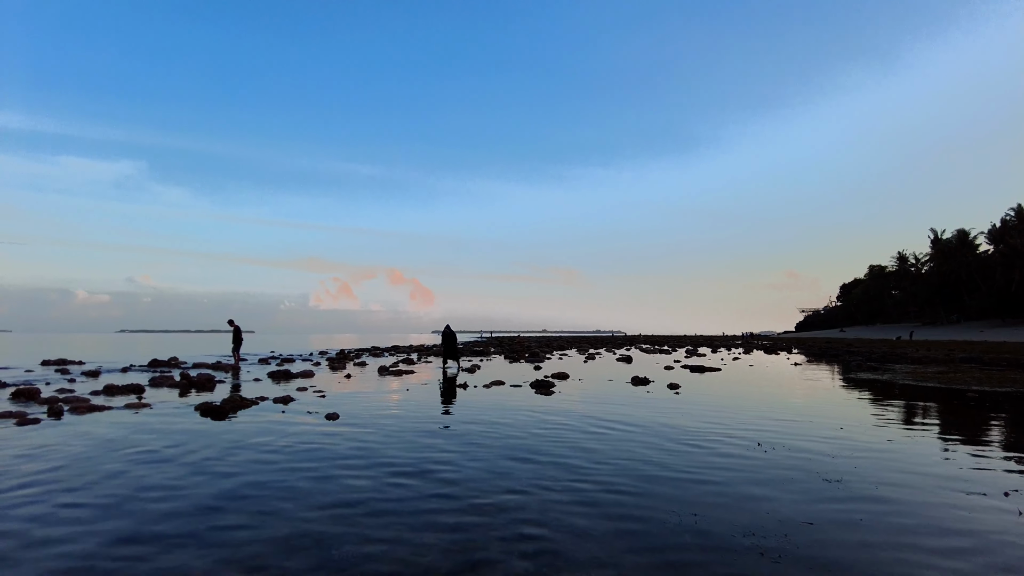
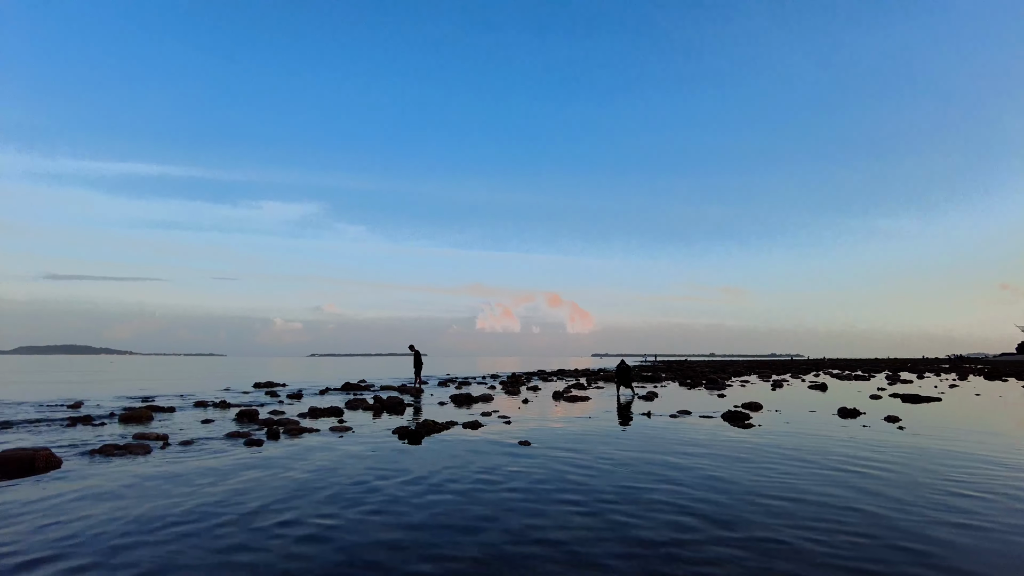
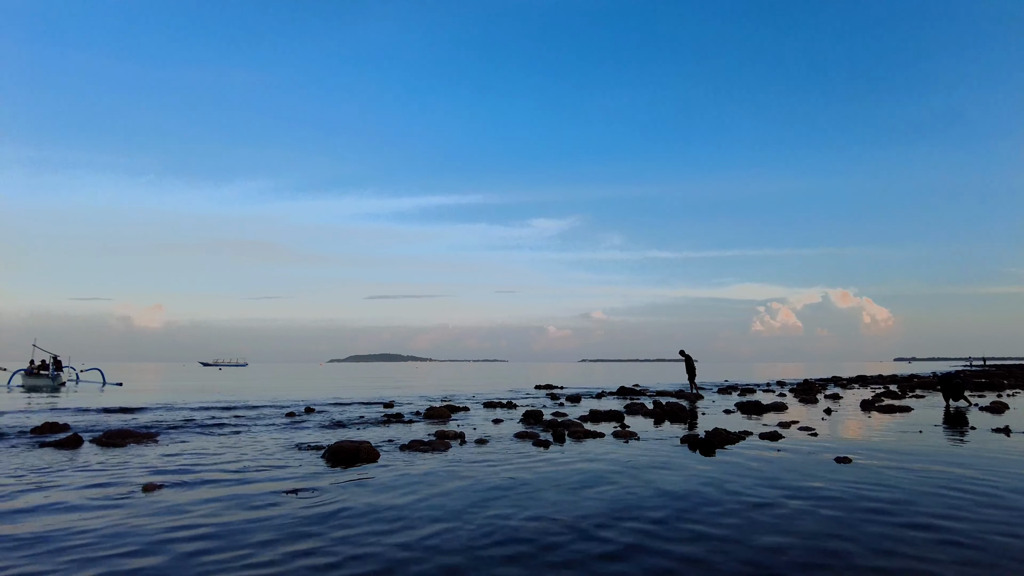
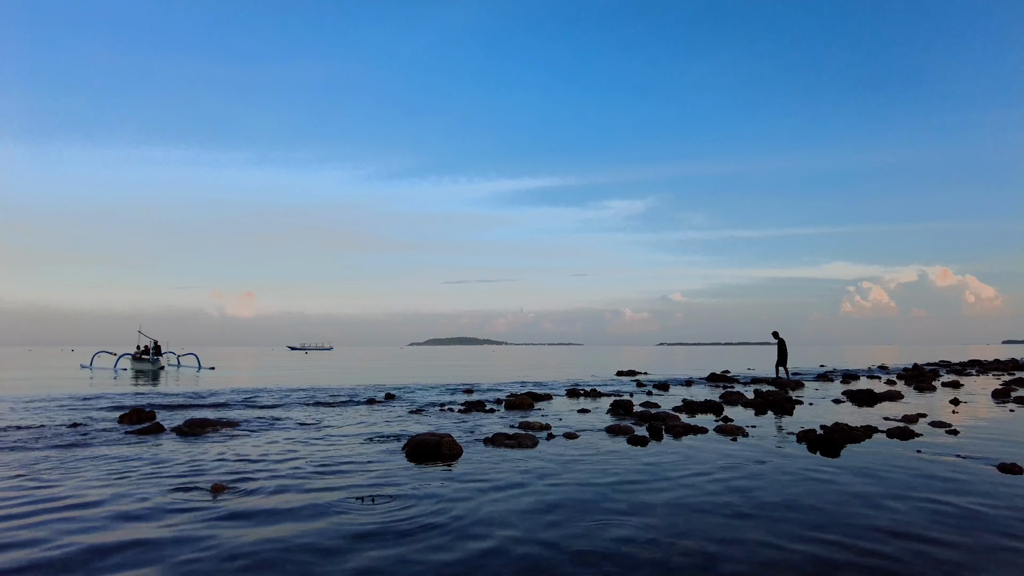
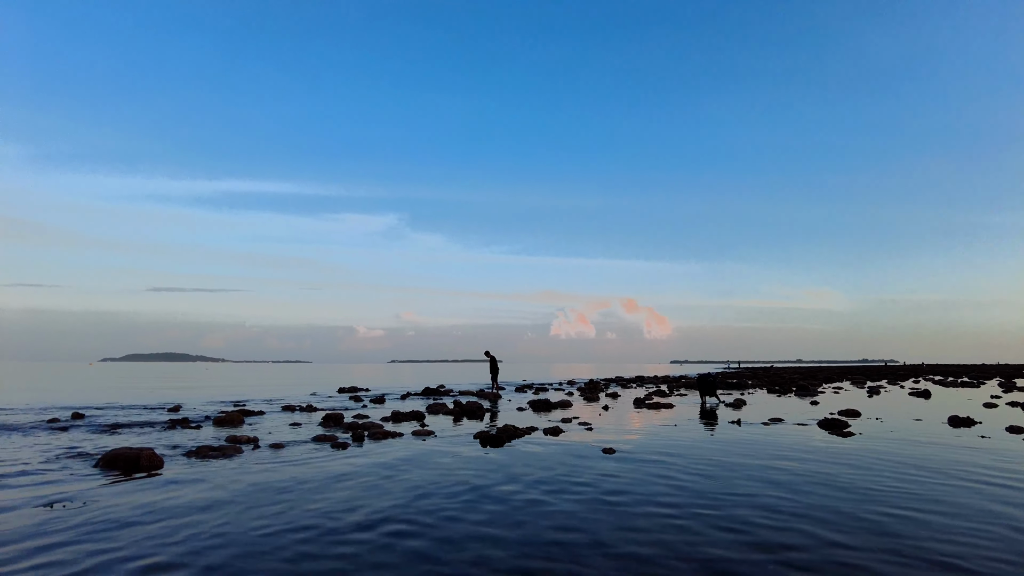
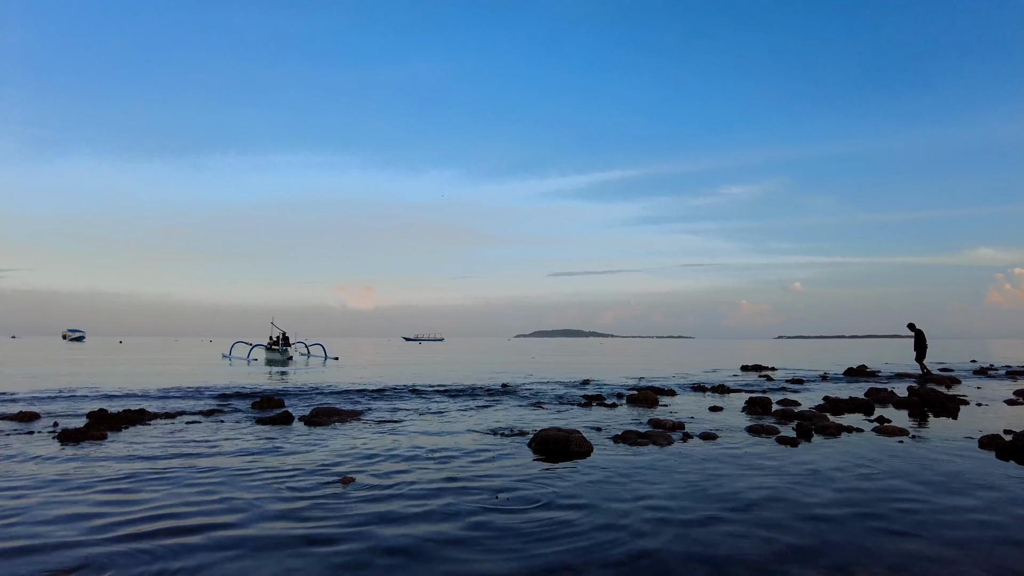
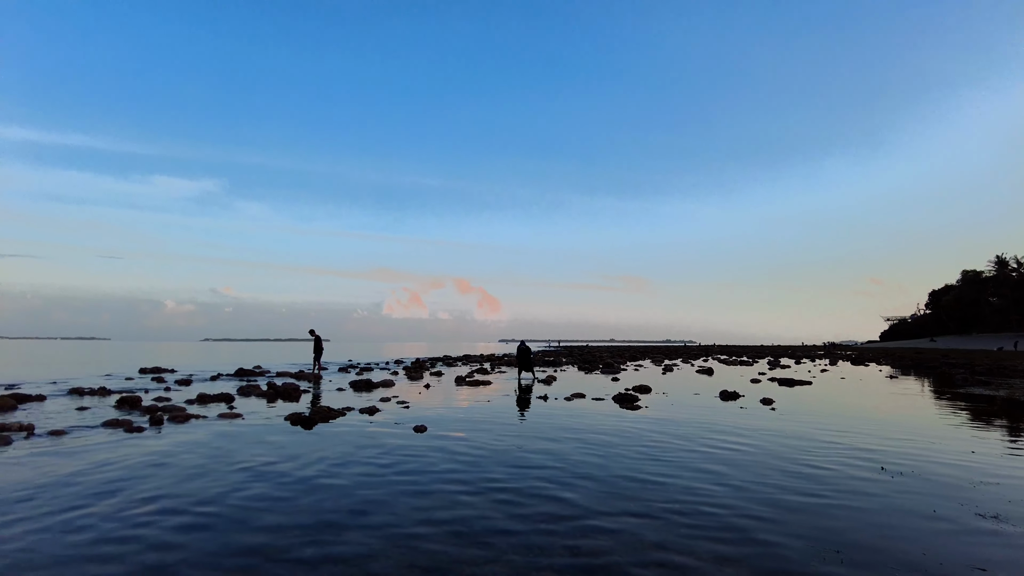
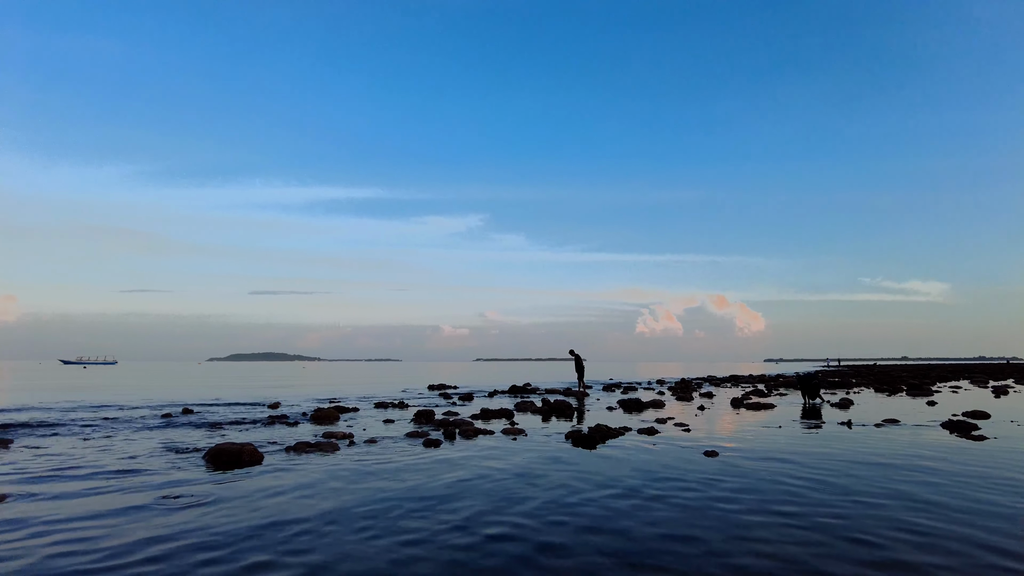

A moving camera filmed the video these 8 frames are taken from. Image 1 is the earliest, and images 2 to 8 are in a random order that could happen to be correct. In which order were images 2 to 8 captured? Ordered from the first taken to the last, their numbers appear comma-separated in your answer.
7, 2, 5, 8, 3, 4, 6
